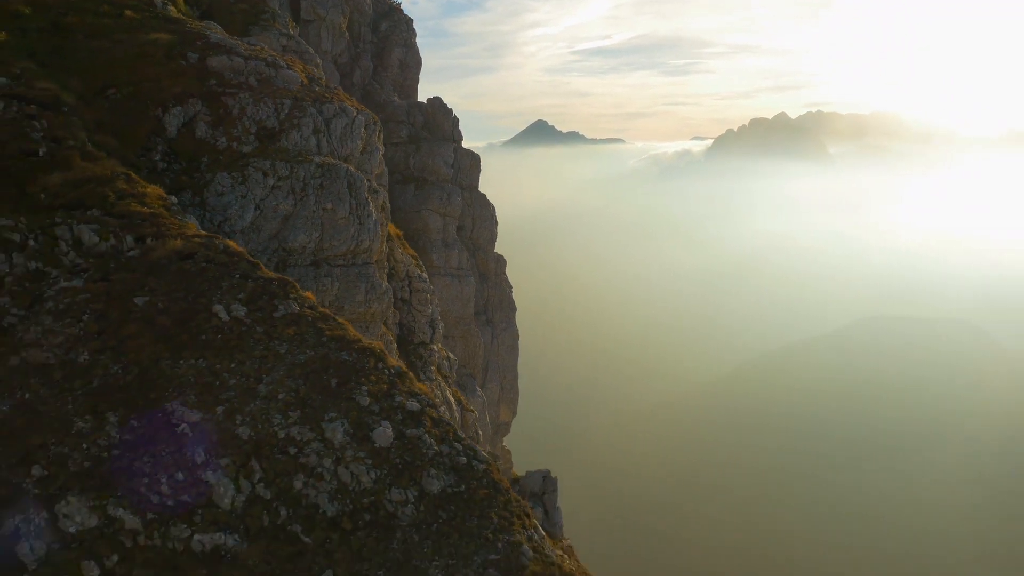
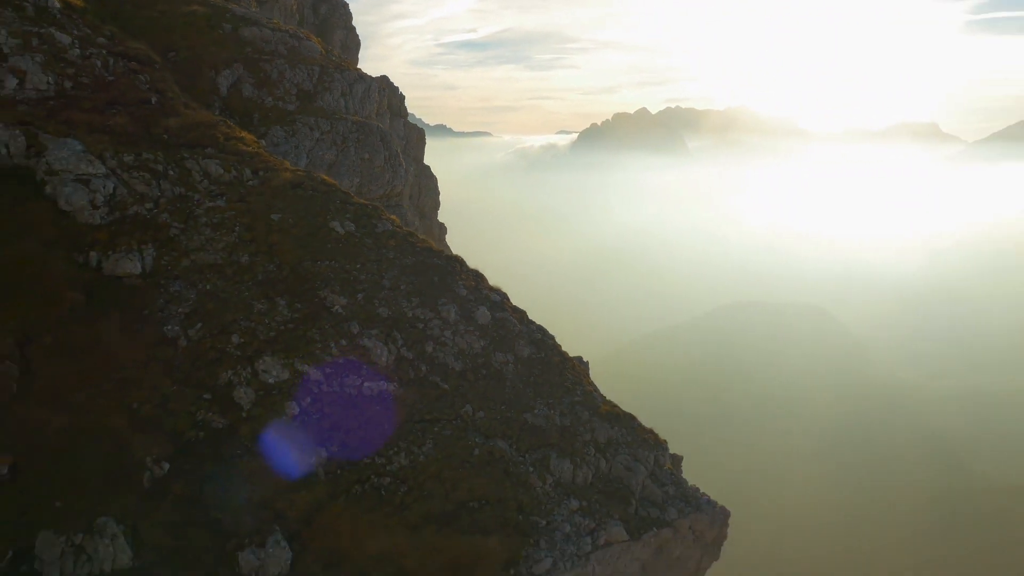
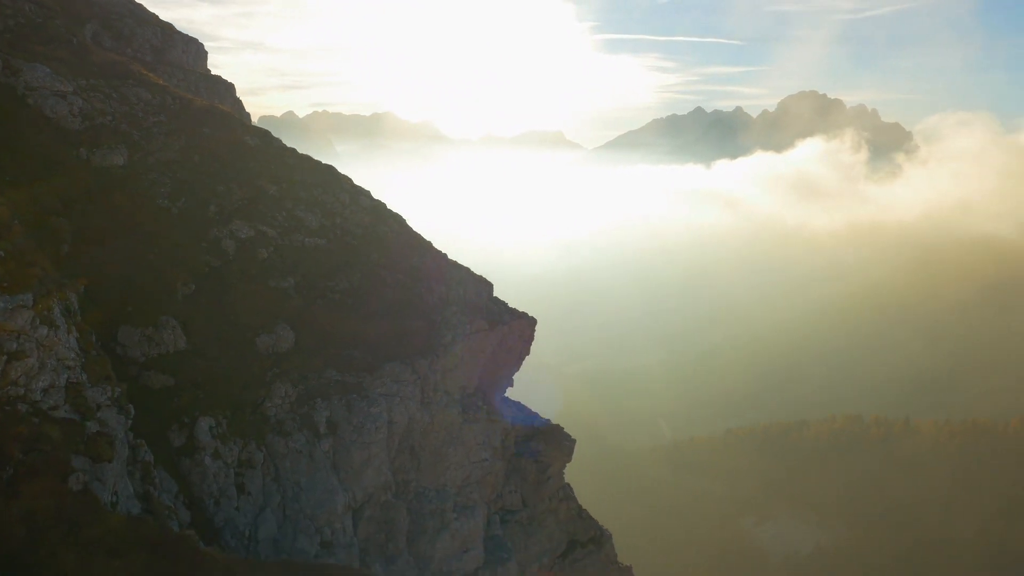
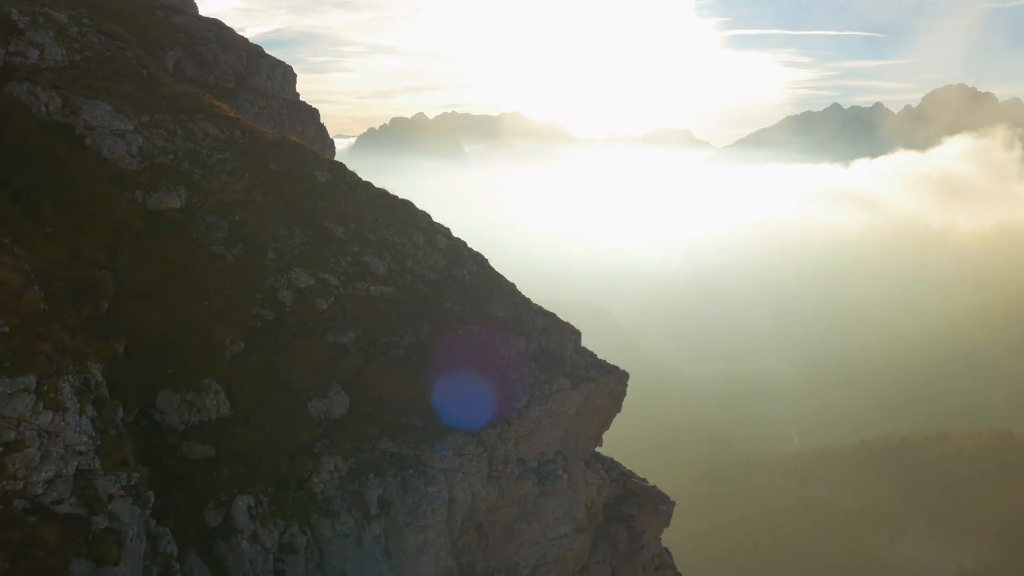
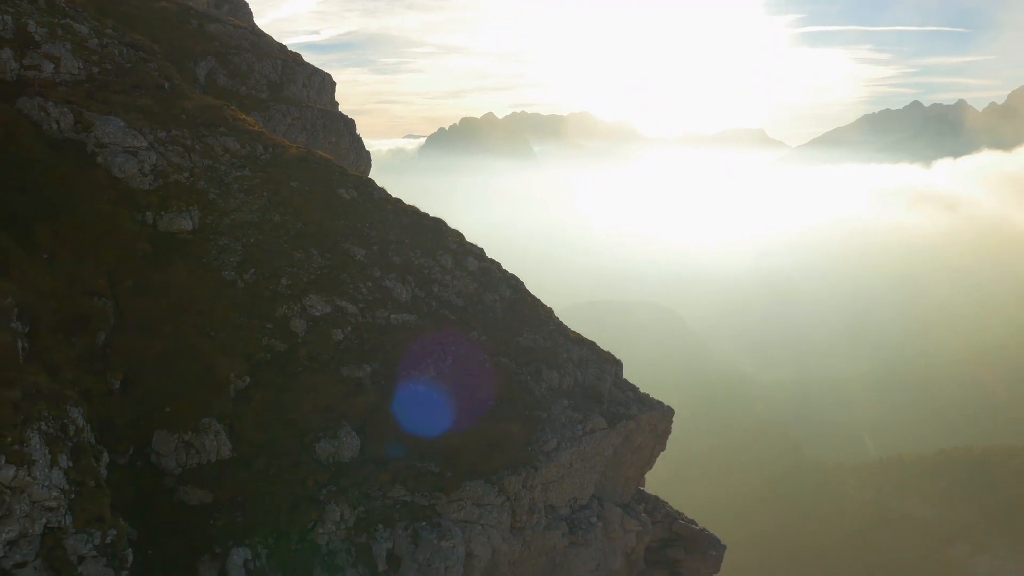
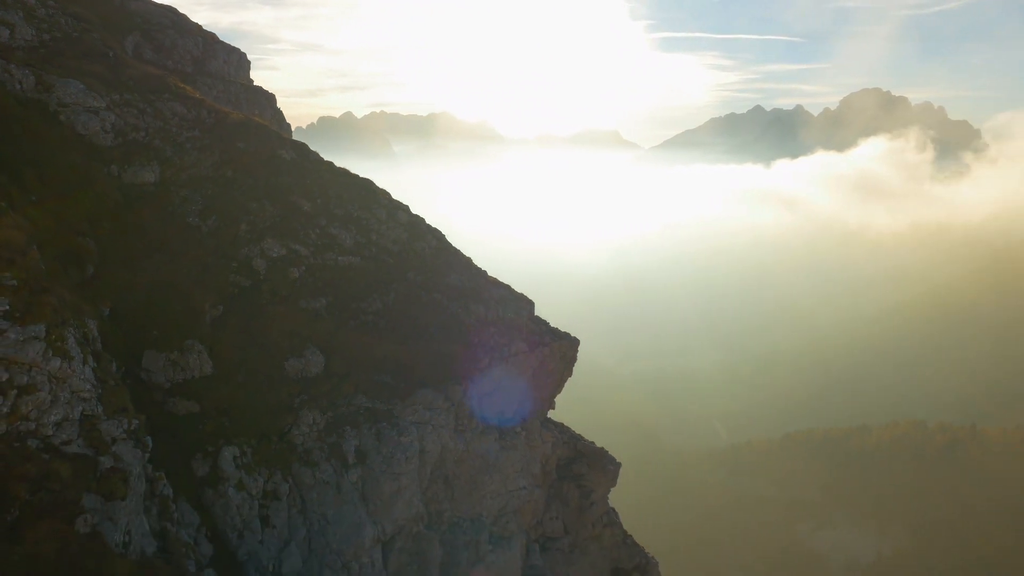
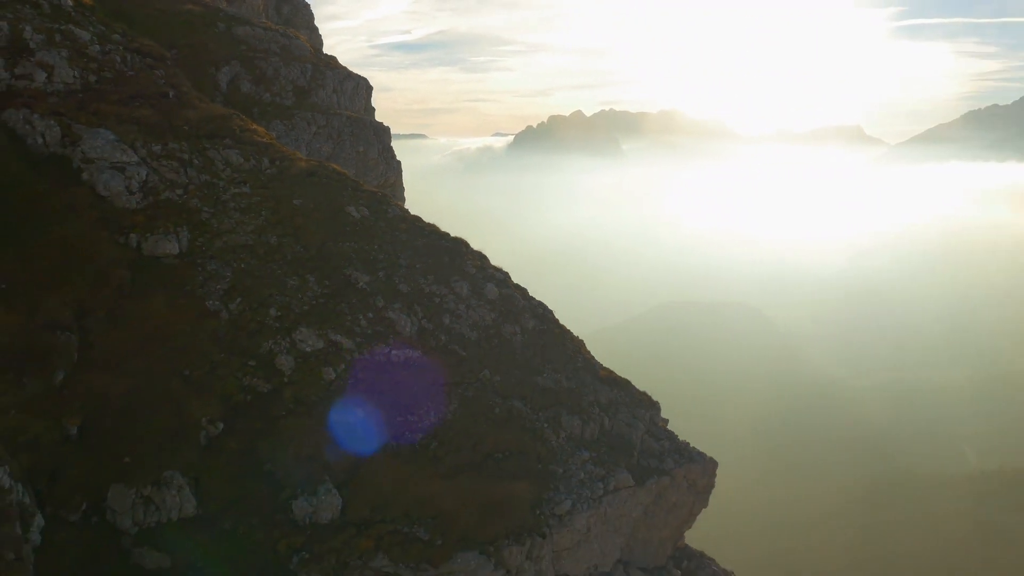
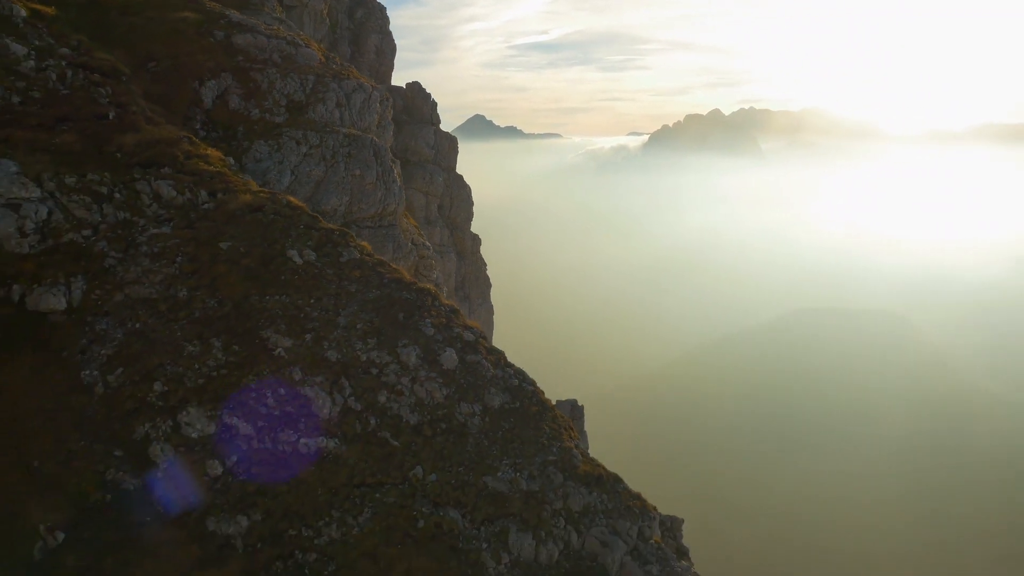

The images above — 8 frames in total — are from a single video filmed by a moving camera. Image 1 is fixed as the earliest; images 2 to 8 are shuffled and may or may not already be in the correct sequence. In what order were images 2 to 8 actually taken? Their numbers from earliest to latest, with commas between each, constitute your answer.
8, 2, 7, 5, 4, 6, 3
